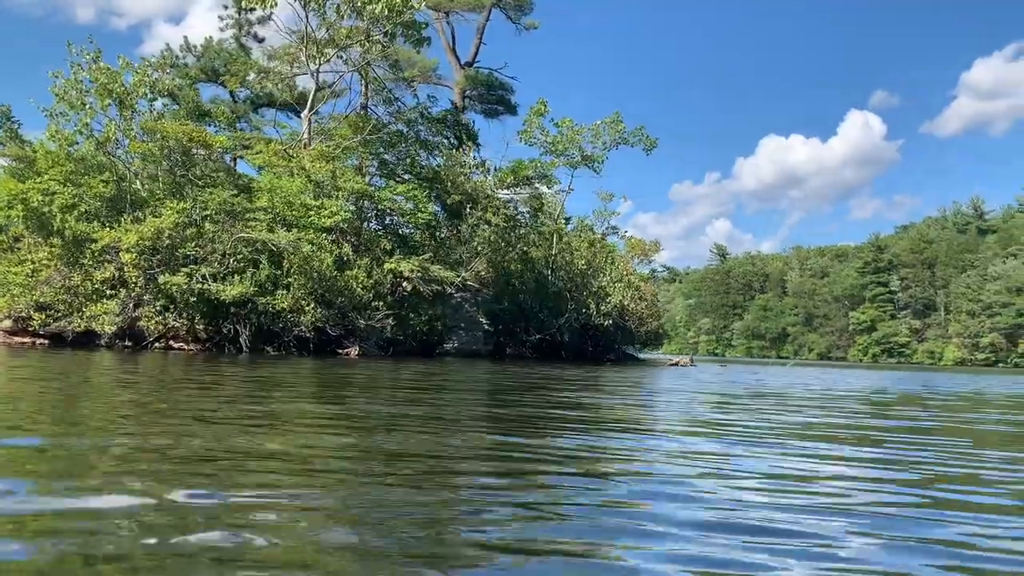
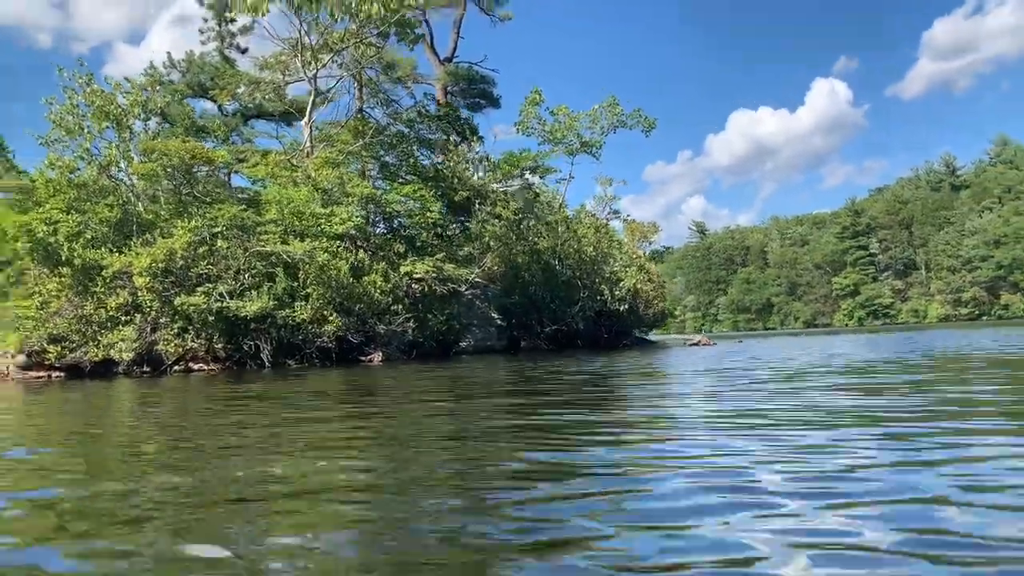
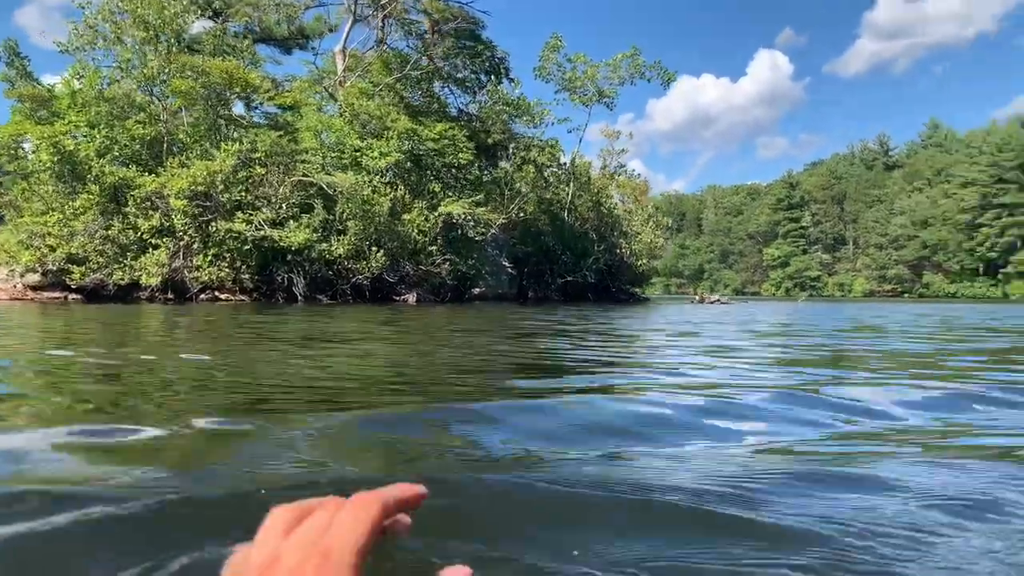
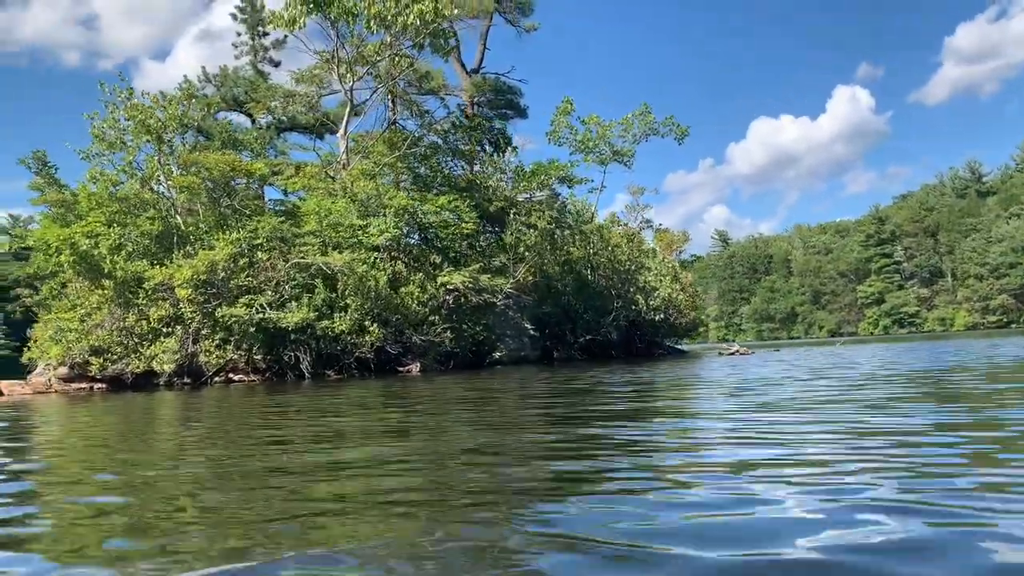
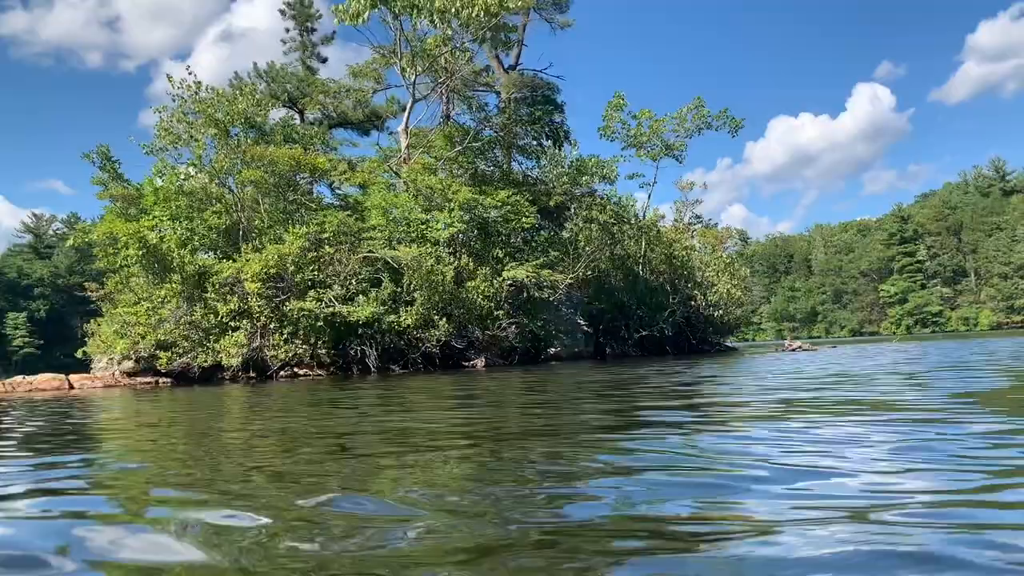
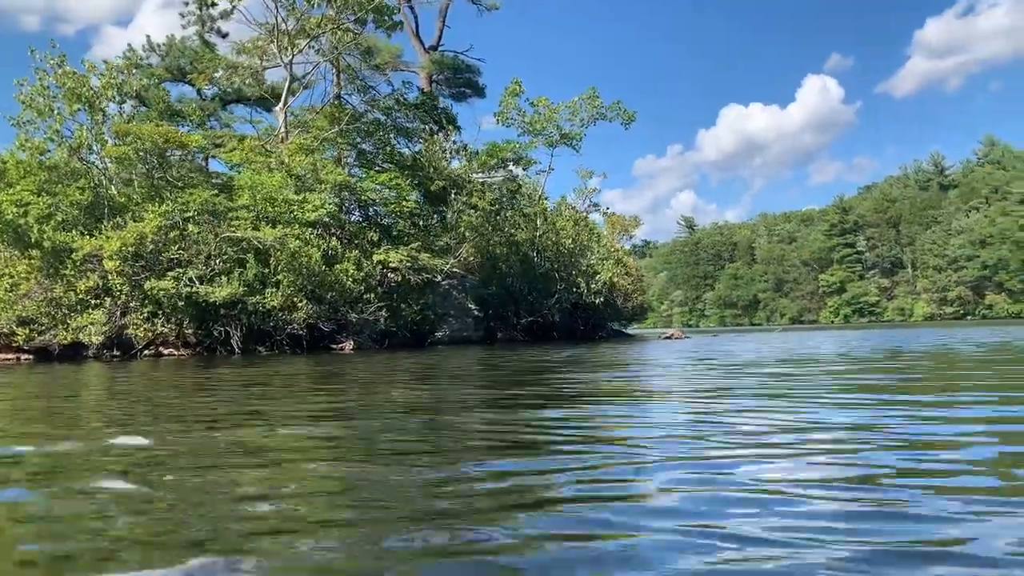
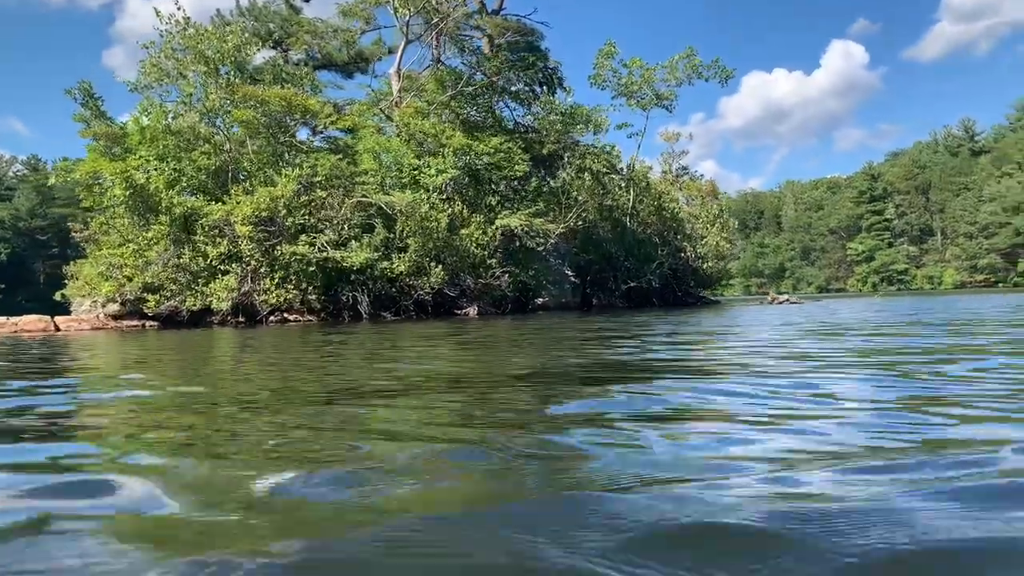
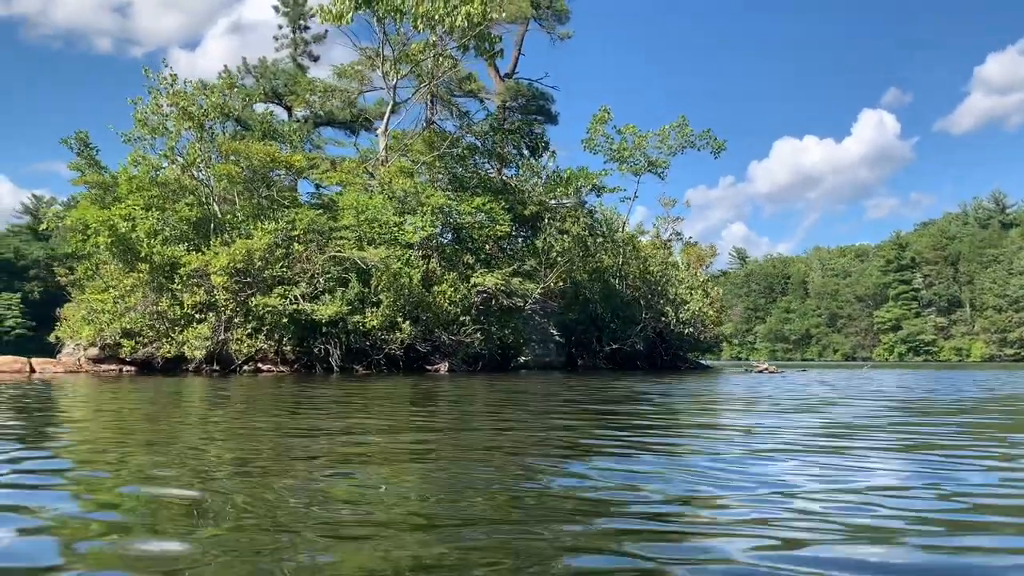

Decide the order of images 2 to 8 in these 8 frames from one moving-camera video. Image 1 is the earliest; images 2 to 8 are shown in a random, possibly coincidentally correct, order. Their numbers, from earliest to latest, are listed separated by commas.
6, 2, 4, 8, 5, 7, 3
